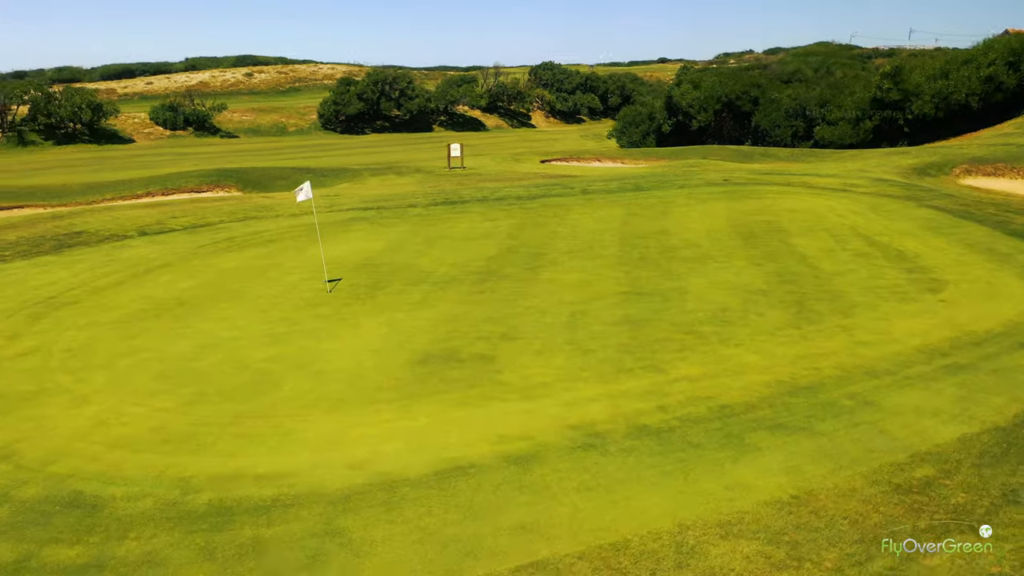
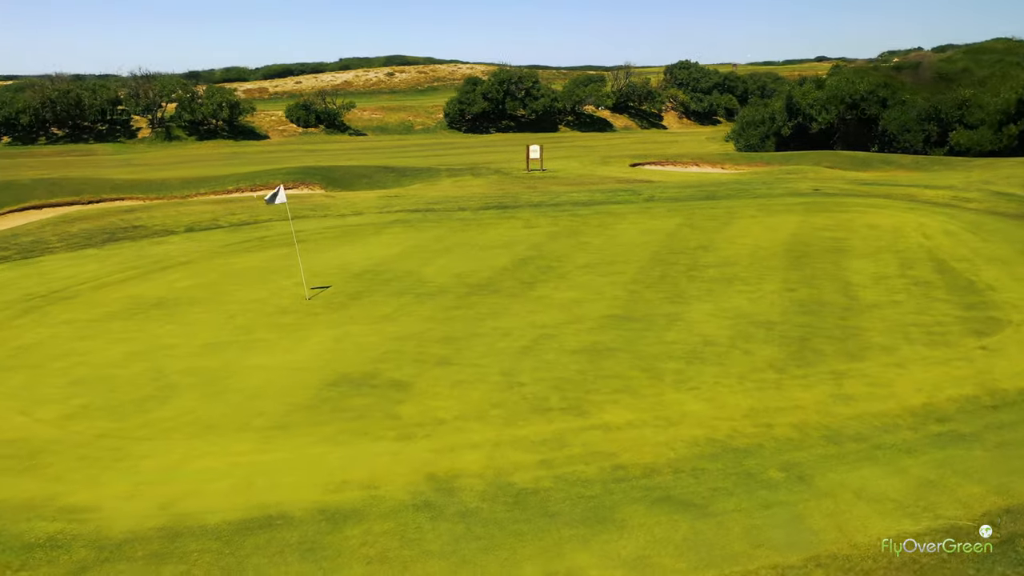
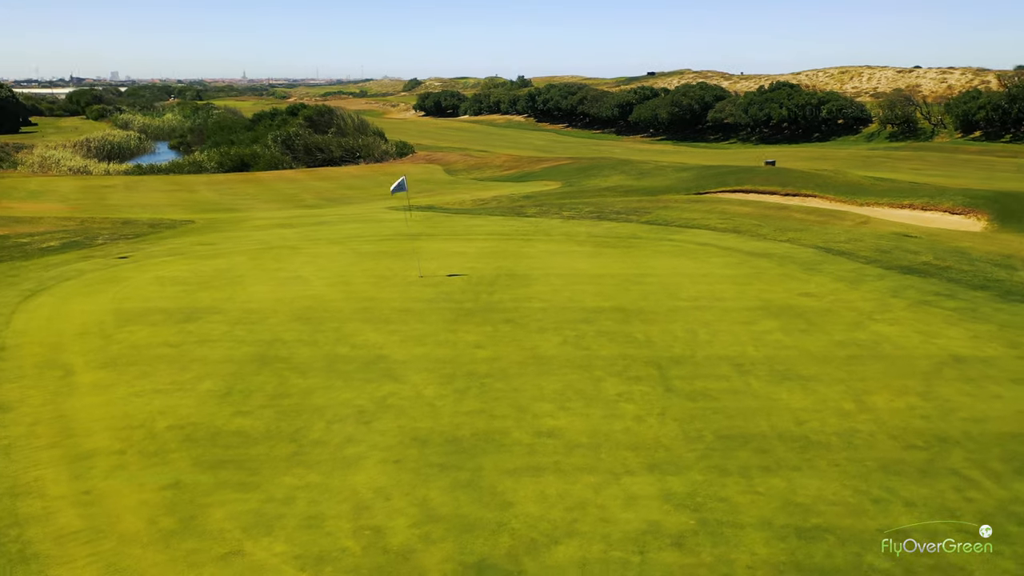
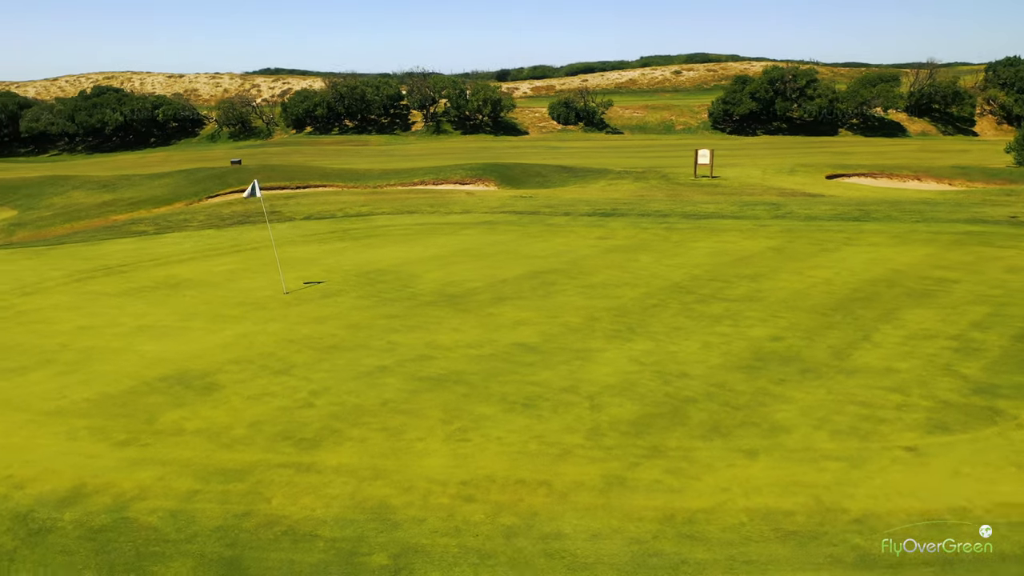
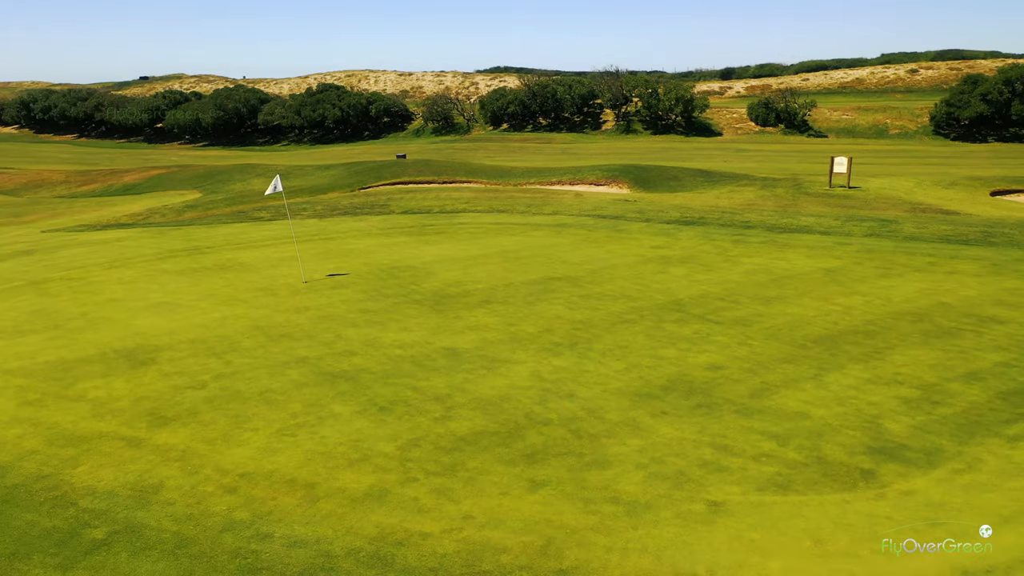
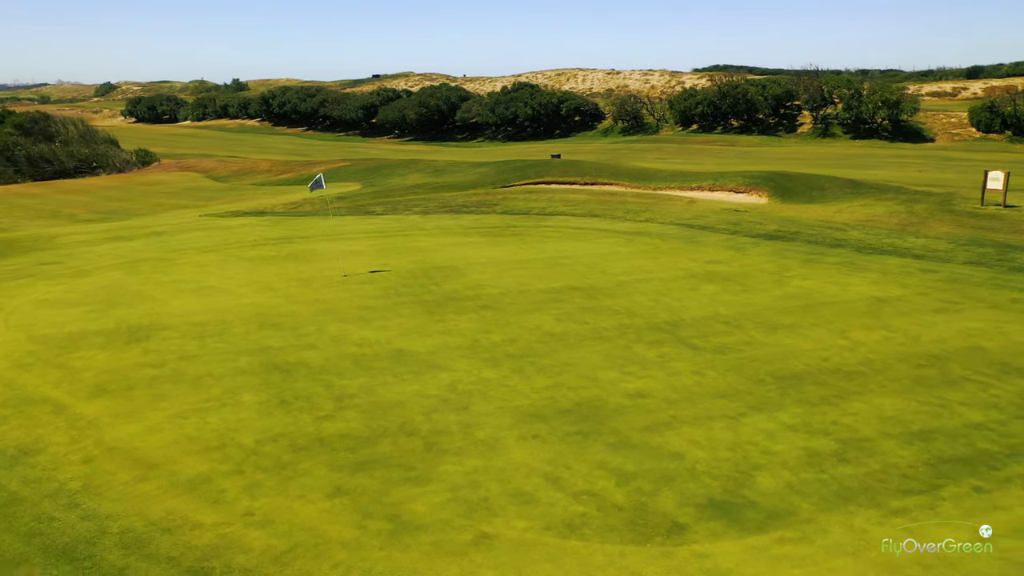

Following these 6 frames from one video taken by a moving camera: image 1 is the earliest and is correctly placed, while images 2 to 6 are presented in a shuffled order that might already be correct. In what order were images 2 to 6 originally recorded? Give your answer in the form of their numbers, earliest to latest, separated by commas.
2, 4, 5, 6, 3
